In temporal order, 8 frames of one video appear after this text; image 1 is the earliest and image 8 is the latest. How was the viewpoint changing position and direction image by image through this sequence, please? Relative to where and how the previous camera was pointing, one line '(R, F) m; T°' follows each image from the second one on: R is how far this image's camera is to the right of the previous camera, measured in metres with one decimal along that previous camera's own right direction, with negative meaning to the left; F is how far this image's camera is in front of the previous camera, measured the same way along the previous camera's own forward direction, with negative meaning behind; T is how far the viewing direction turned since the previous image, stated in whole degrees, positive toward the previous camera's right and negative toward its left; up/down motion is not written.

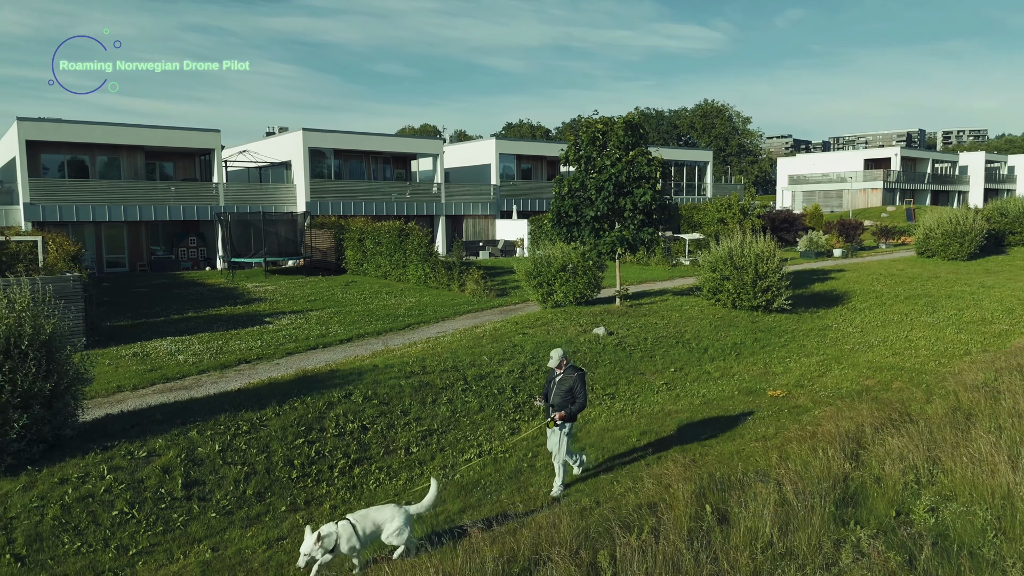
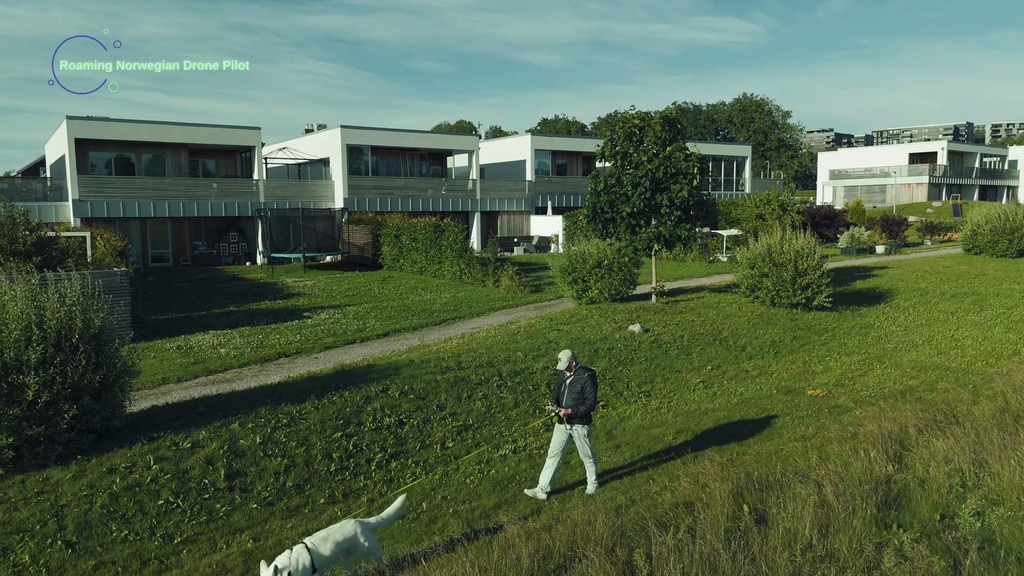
(0.0, 0.0) m; -3°
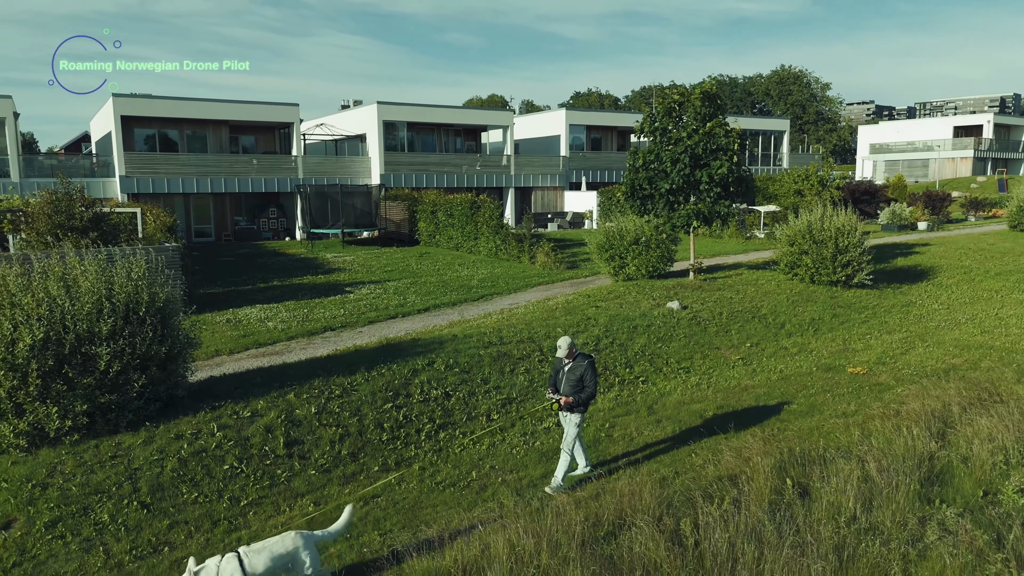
(-0.2, -0.2) m; -2°
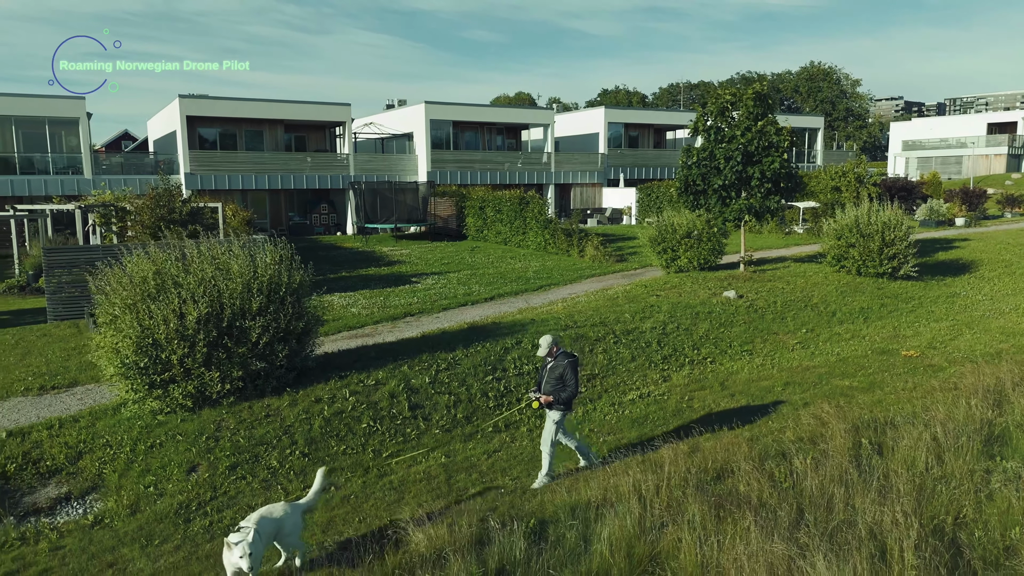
(-1.0, -1.1) m; -2°
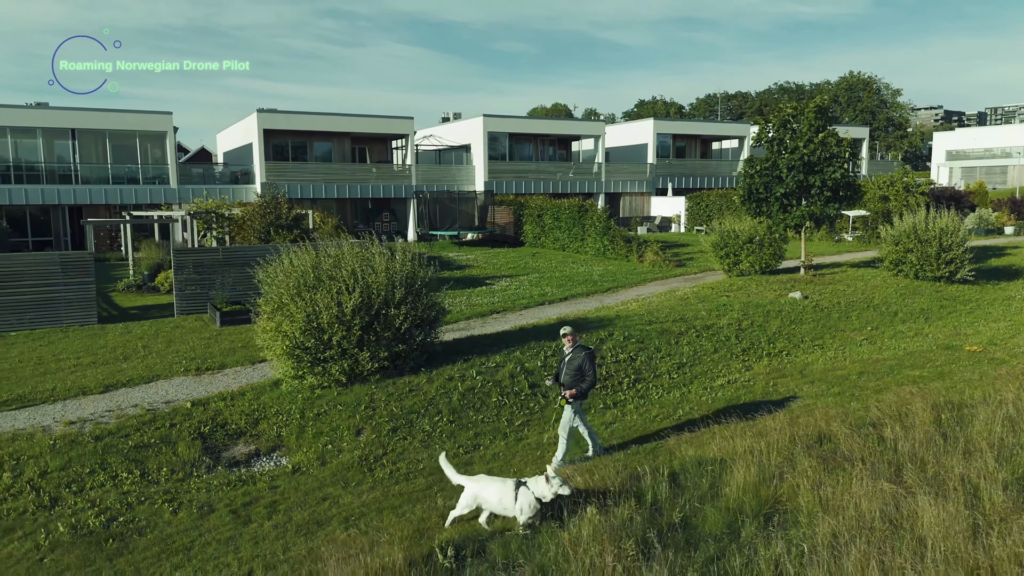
(-1.2, -1.3) m; -2°
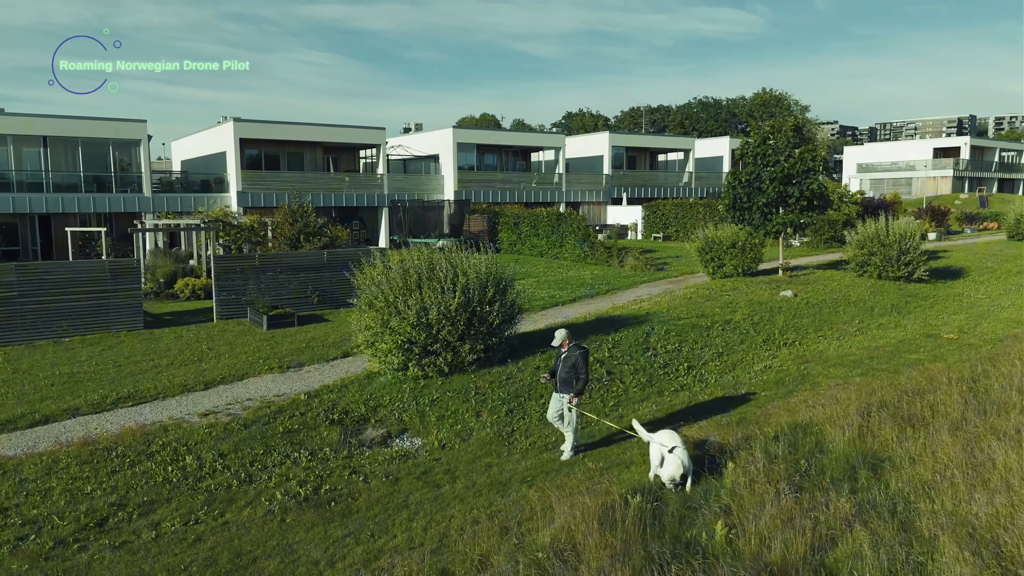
(-2.6, -1.1) m; +6°
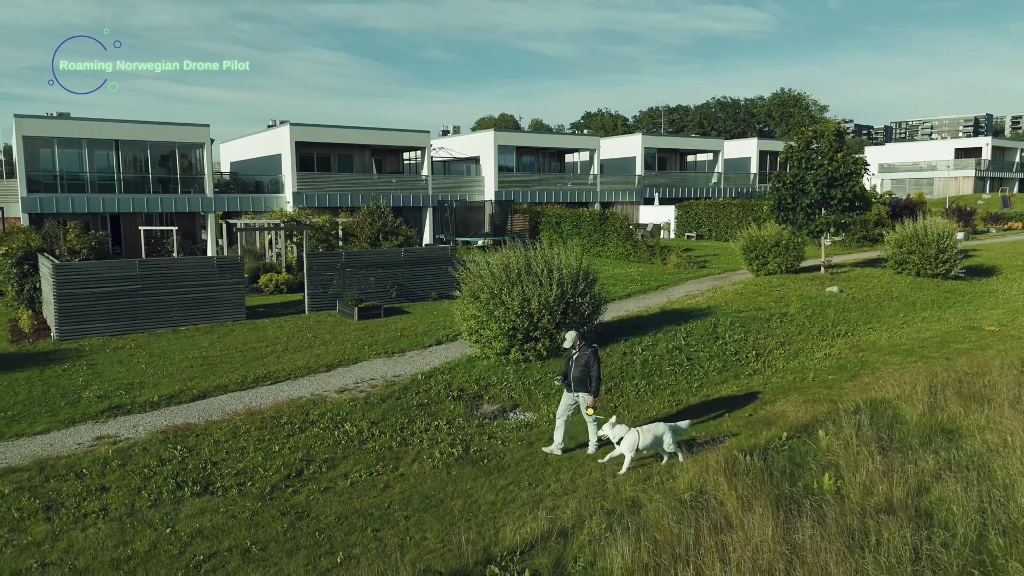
(-1.4, -1.4) m; -1°
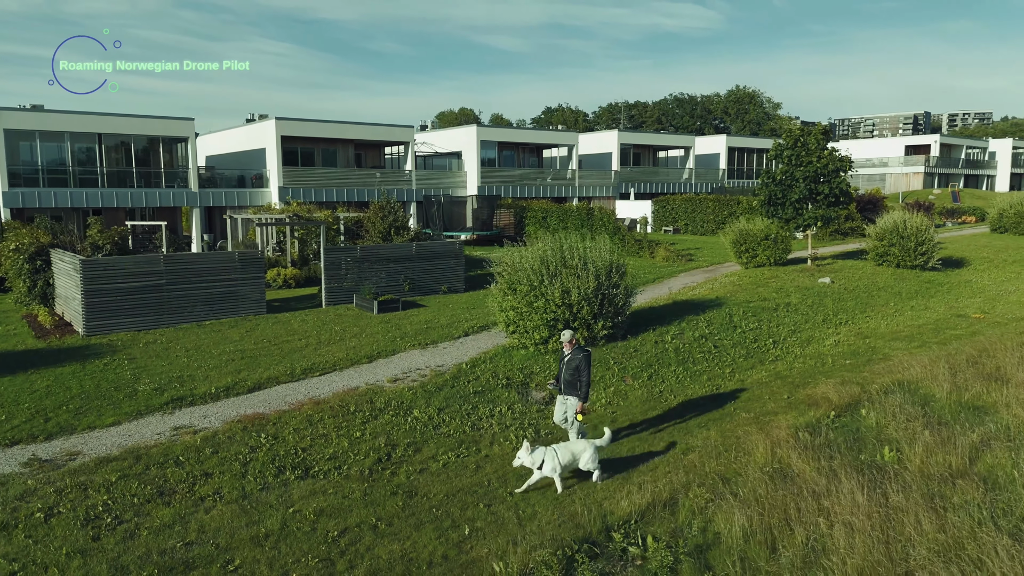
(-1.5, -0.5) m; +4°
